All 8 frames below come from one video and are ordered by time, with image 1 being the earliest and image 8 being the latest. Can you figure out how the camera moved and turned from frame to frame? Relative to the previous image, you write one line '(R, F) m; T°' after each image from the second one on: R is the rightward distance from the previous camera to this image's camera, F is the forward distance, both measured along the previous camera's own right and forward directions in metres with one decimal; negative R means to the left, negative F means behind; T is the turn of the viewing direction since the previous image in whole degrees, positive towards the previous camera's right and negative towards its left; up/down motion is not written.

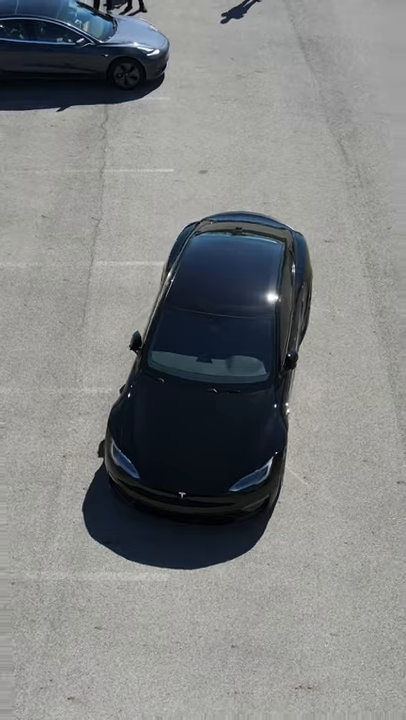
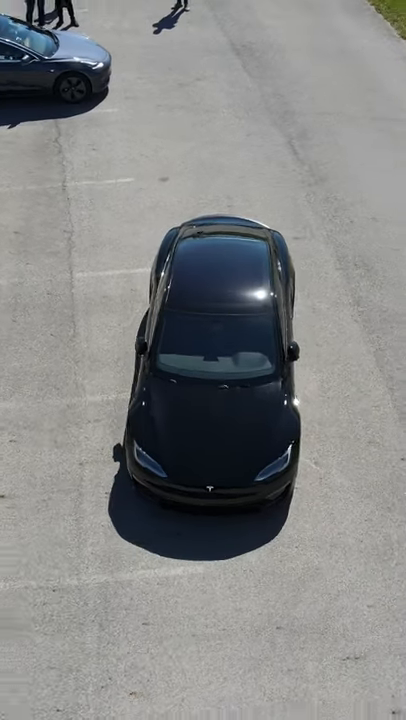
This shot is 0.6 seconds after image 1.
(-1.0, -0.3) m; +6°
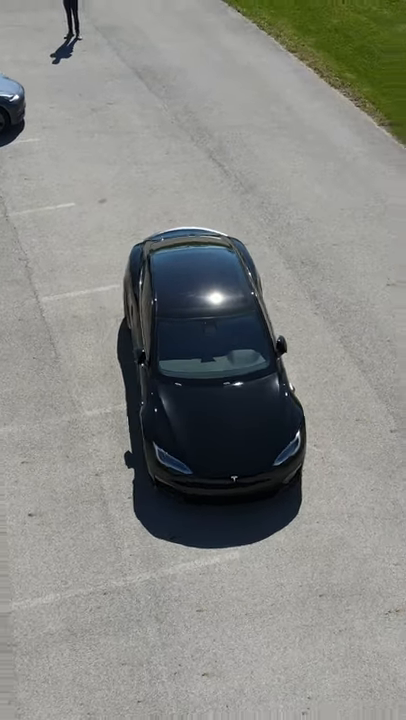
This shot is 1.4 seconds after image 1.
(-1.4, -0.5) m; +8°
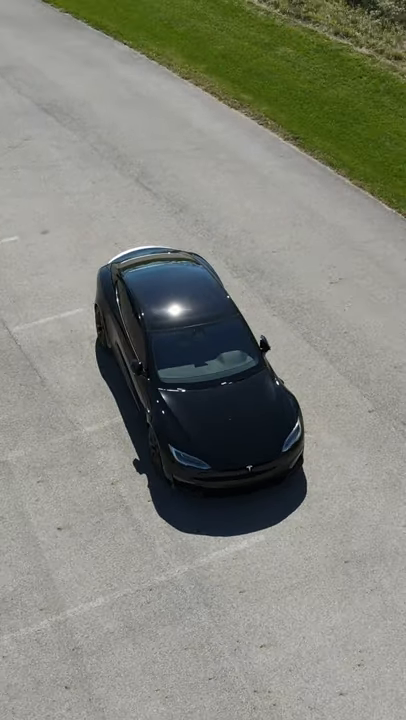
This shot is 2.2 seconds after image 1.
(-1.5, -0.6) m; +9°
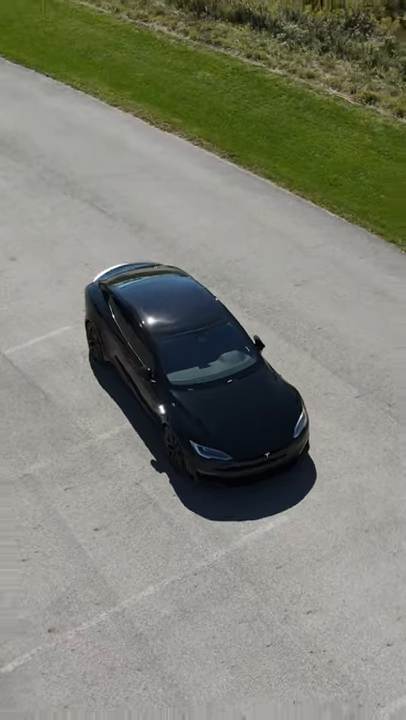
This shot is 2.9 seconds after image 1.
(-1.4, -0.7) m; +7°
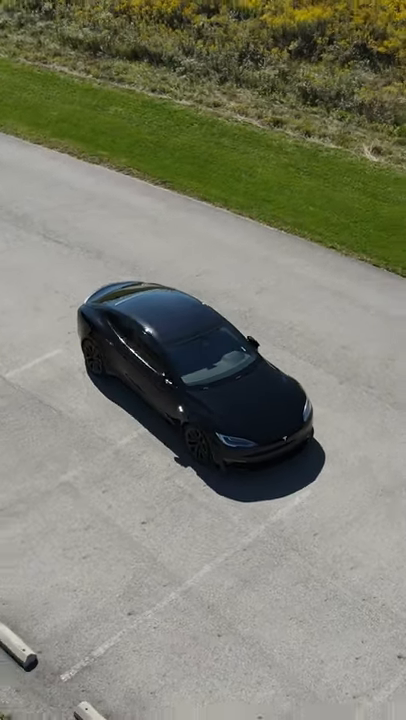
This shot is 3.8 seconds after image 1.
(-1.9, -0.9) m; +9°
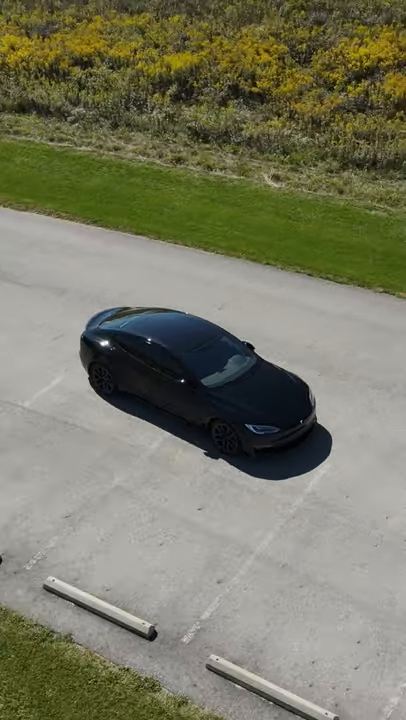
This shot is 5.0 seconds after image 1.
(-2.8, -1.3) m; +11°
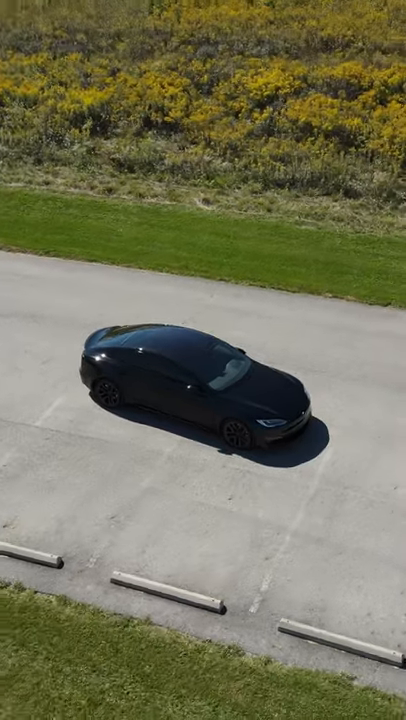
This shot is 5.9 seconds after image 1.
(-2.3, -1.1) m; +9°
